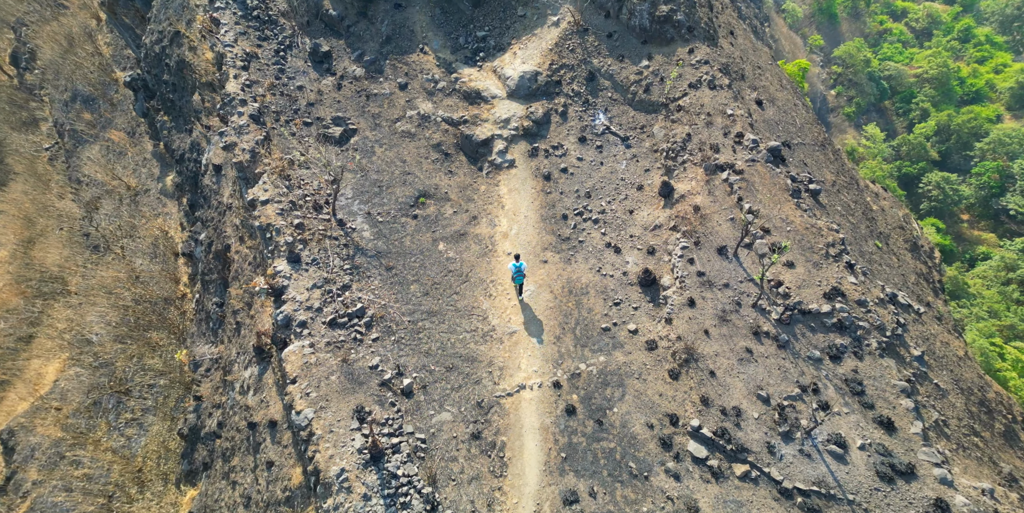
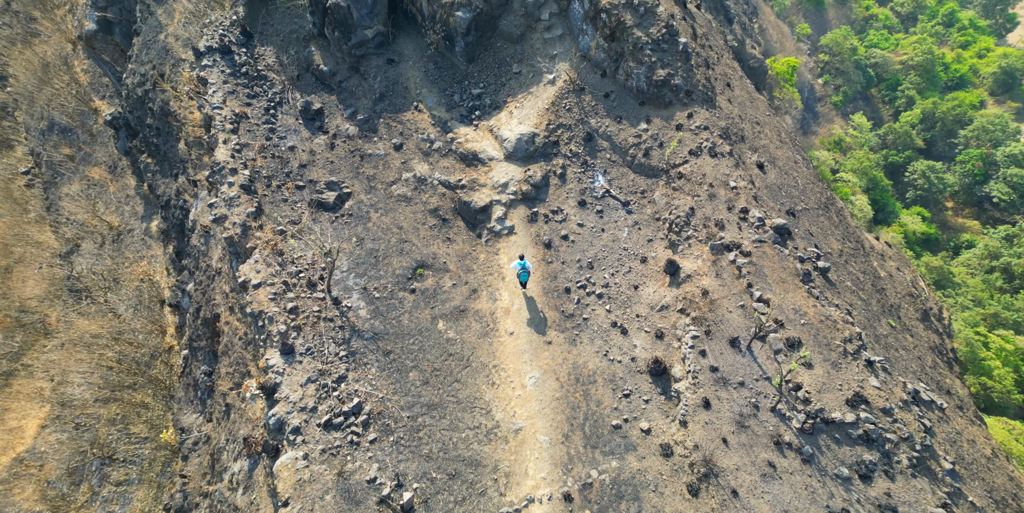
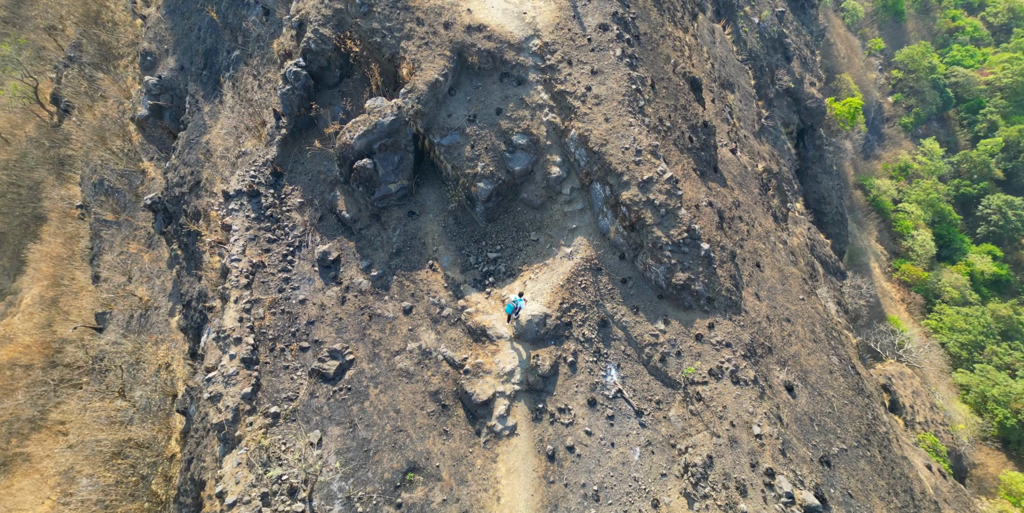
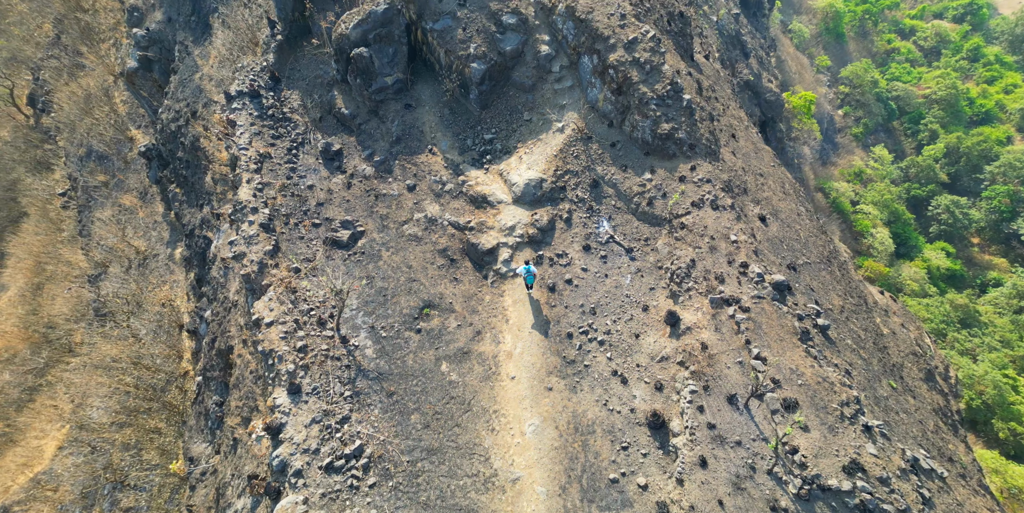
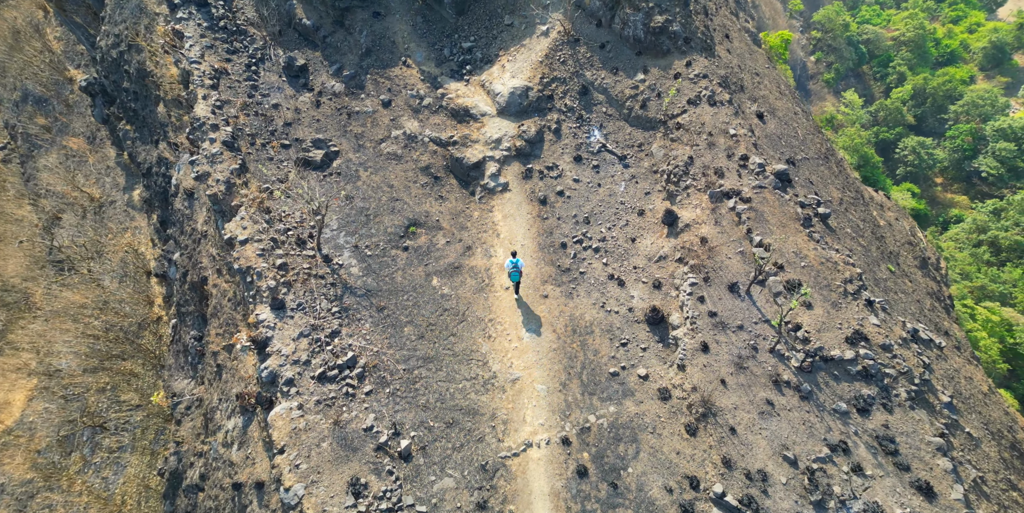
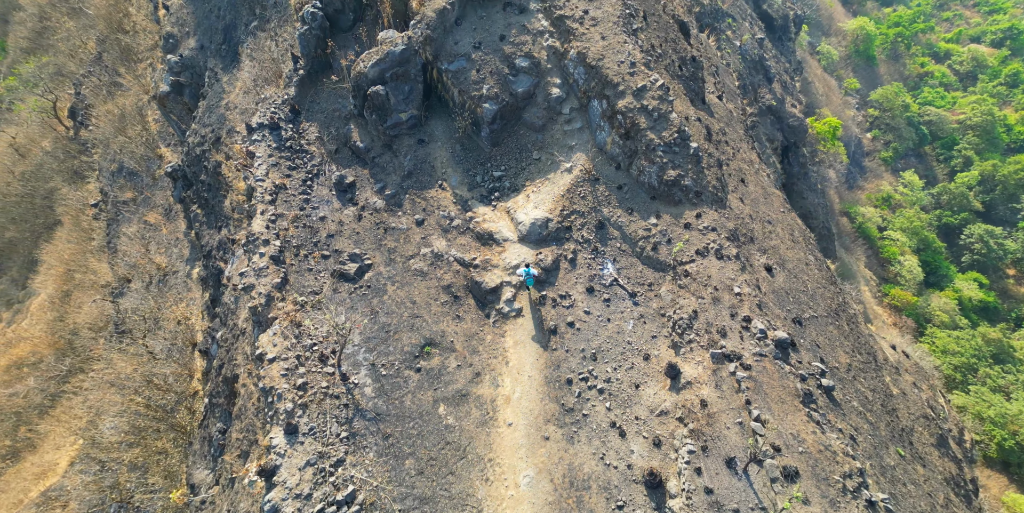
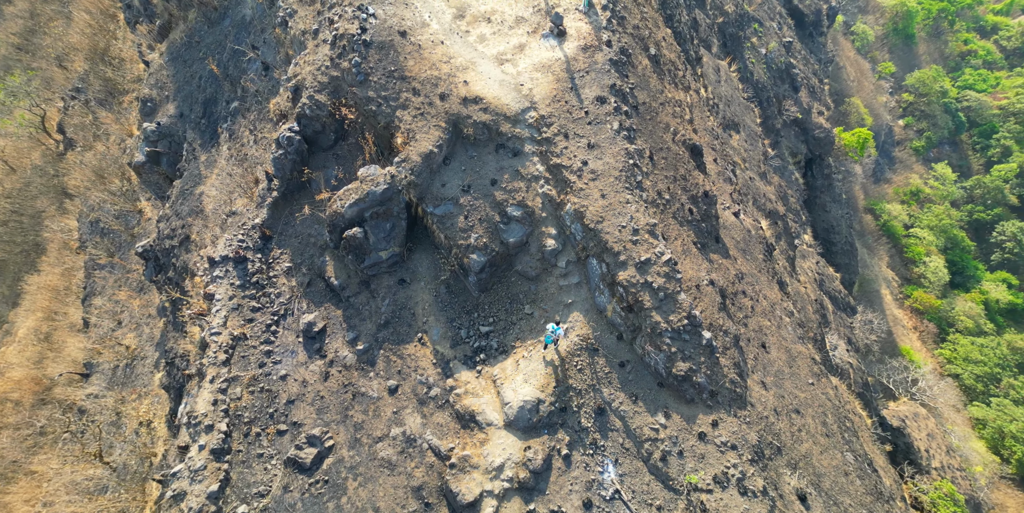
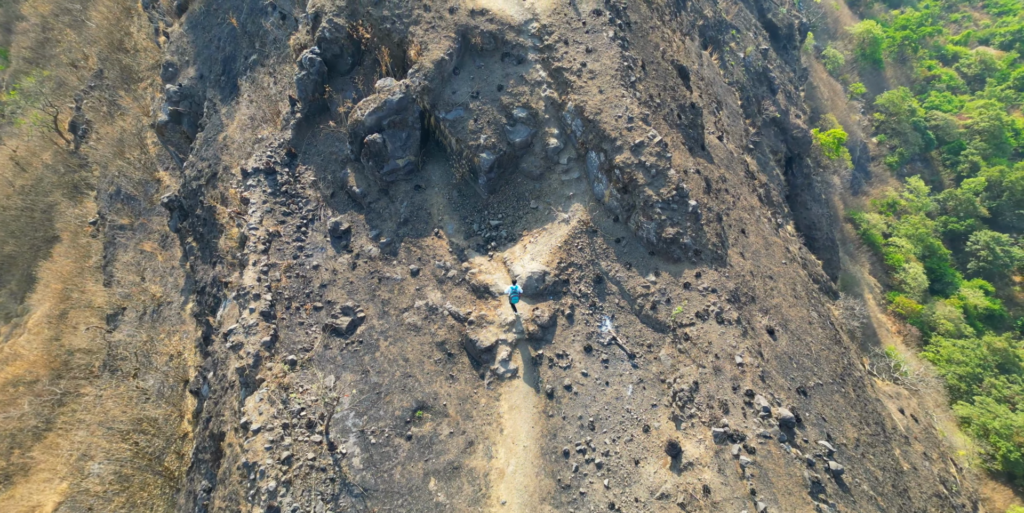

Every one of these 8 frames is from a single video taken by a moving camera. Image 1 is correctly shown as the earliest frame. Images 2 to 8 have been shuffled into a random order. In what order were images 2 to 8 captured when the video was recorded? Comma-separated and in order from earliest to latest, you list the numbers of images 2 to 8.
5, 2, 4, 6, 8, 3, 7
